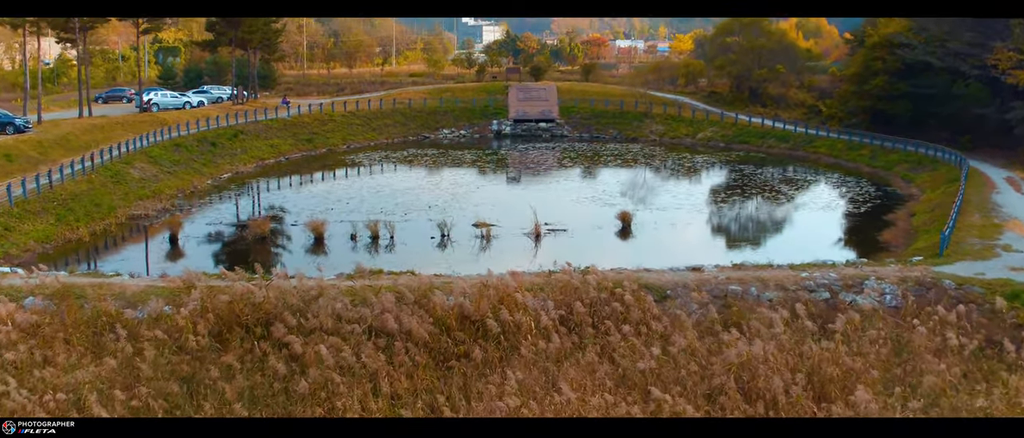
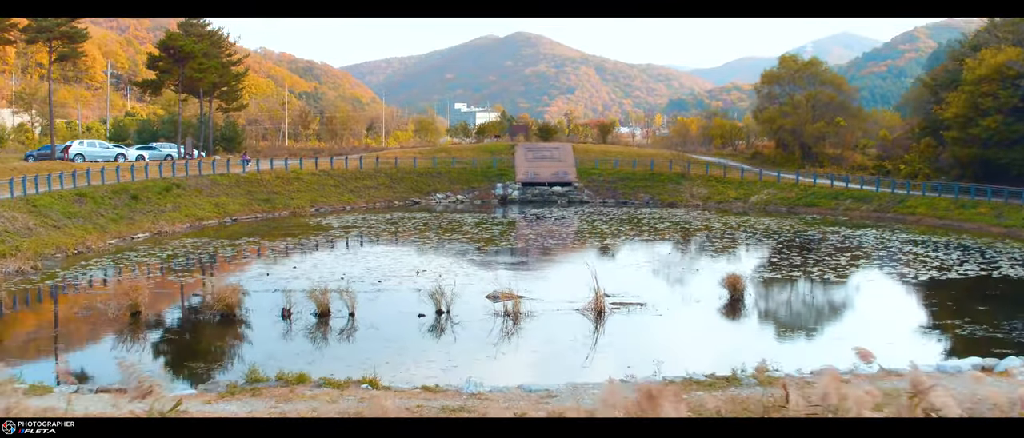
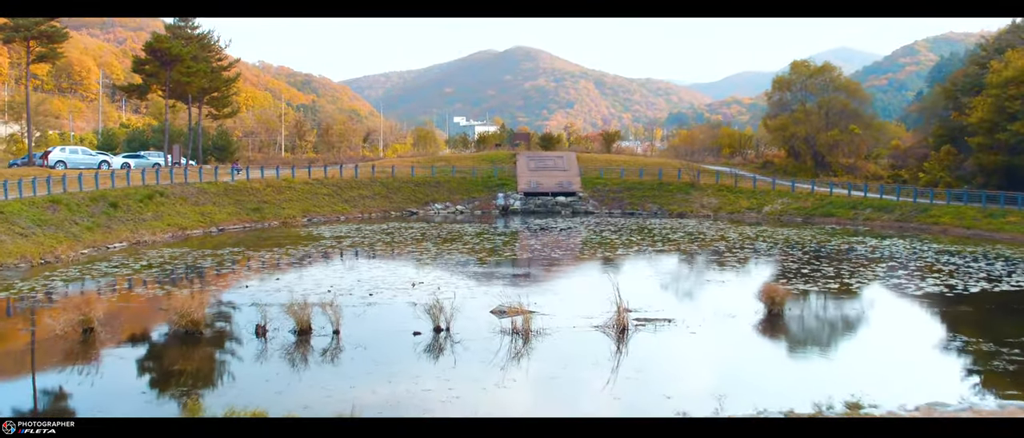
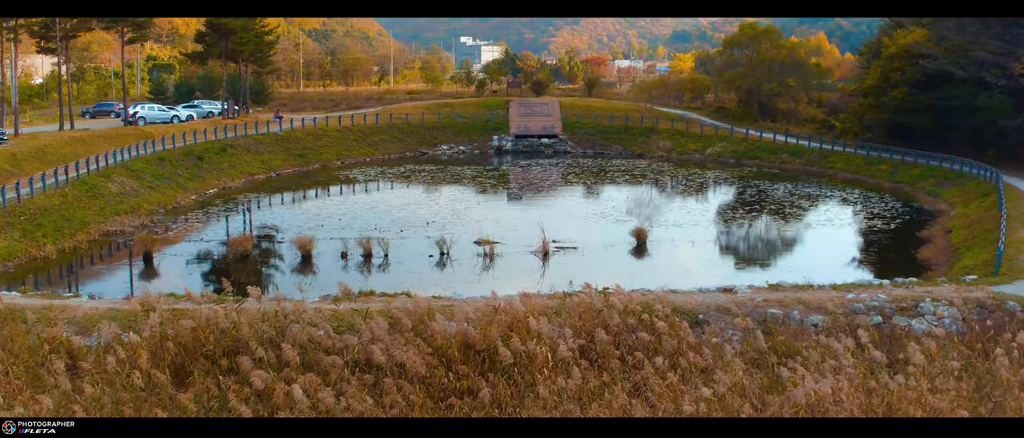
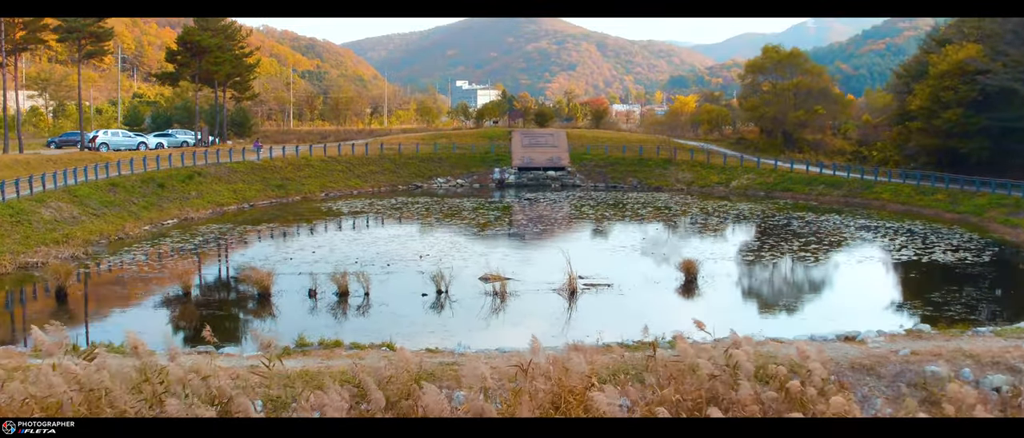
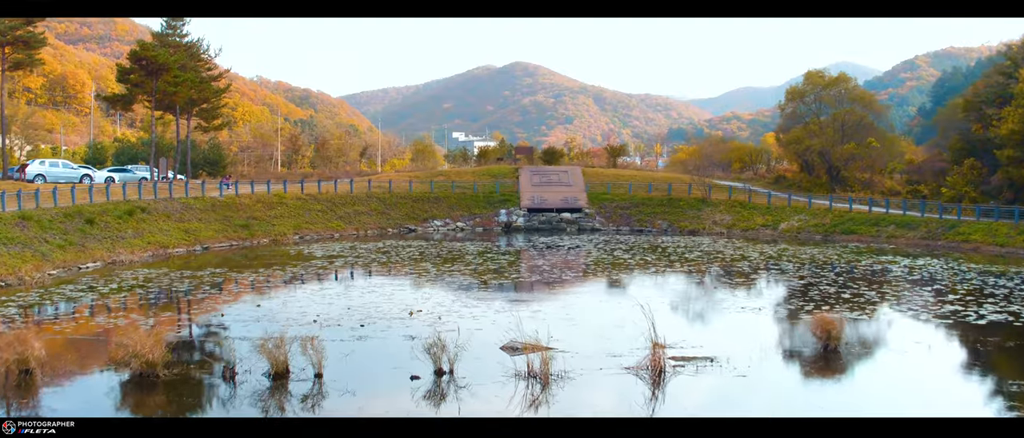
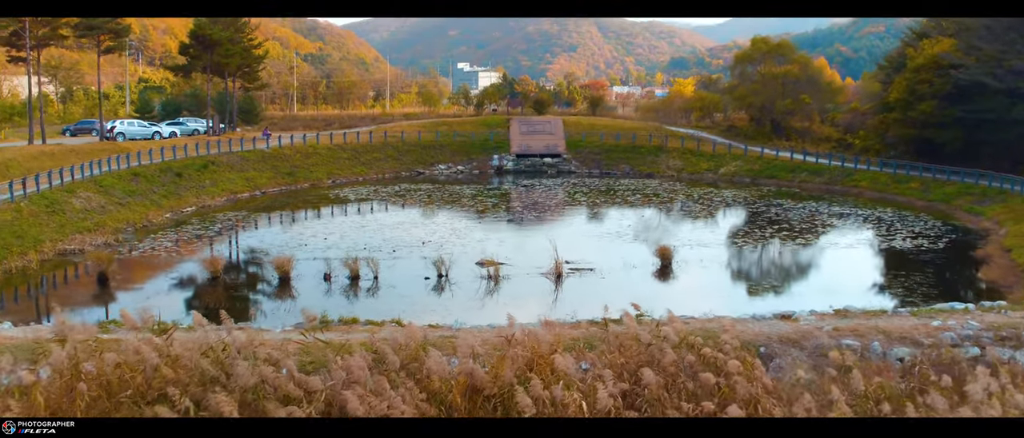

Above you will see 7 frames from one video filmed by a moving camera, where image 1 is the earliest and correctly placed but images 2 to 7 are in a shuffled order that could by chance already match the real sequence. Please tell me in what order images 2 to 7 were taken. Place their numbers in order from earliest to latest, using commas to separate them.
4, 7, 5, 2, 3, 6
